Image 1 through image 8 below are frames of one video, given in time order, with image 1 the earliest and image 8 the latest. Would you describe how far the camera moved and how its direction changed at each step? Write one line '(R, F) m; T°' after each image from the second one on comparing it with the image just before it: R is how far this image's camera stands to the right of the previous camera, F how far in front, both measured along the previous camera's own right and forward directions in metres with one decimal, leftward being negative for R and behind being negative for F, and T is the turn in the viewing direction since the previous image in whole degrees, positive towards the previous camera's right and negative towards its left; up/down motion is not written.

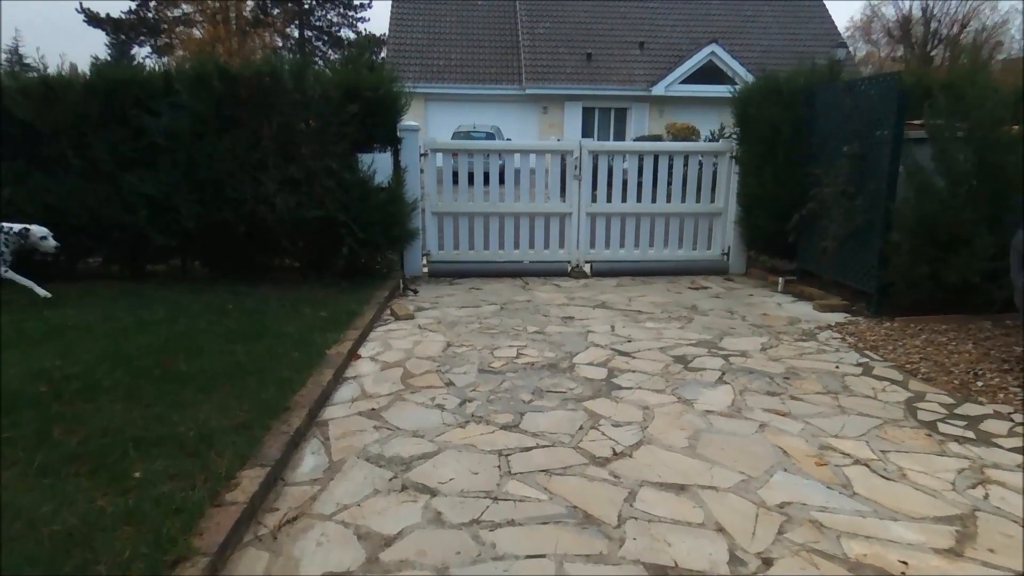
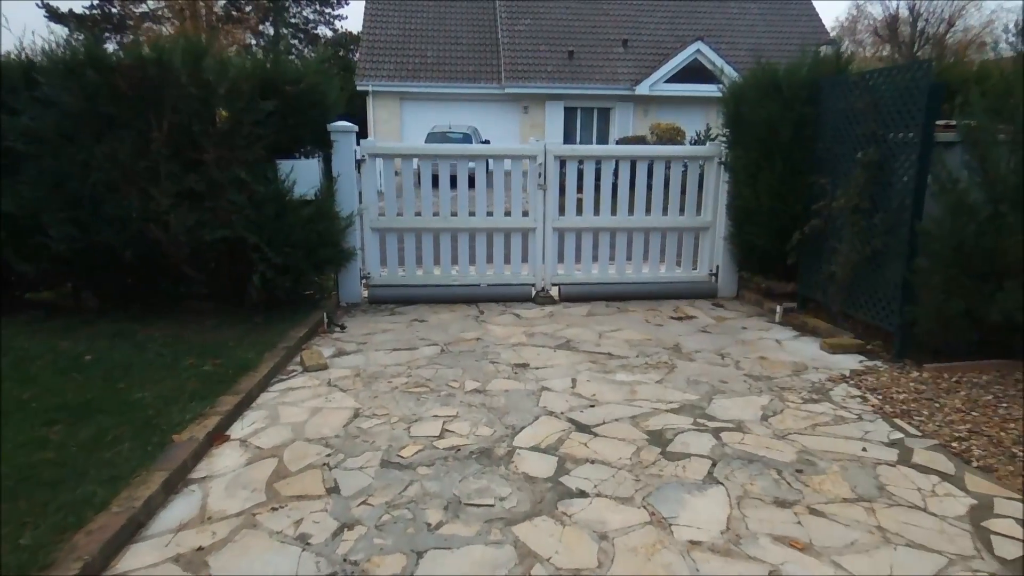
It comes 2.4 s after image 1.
(+0.4, +1.1) m; +1°
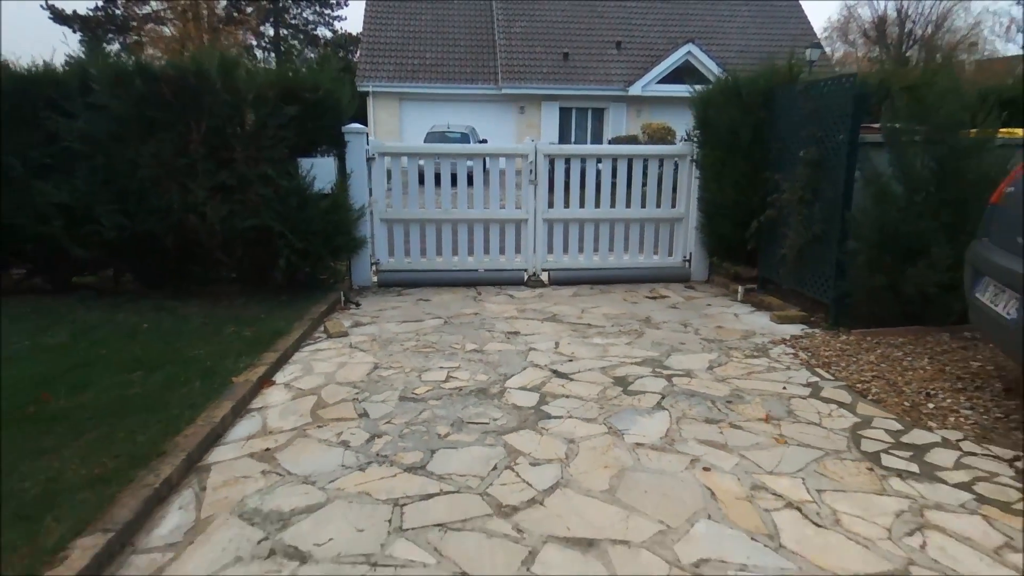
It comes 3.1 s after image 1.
(0.0, -0.8) m; 0°
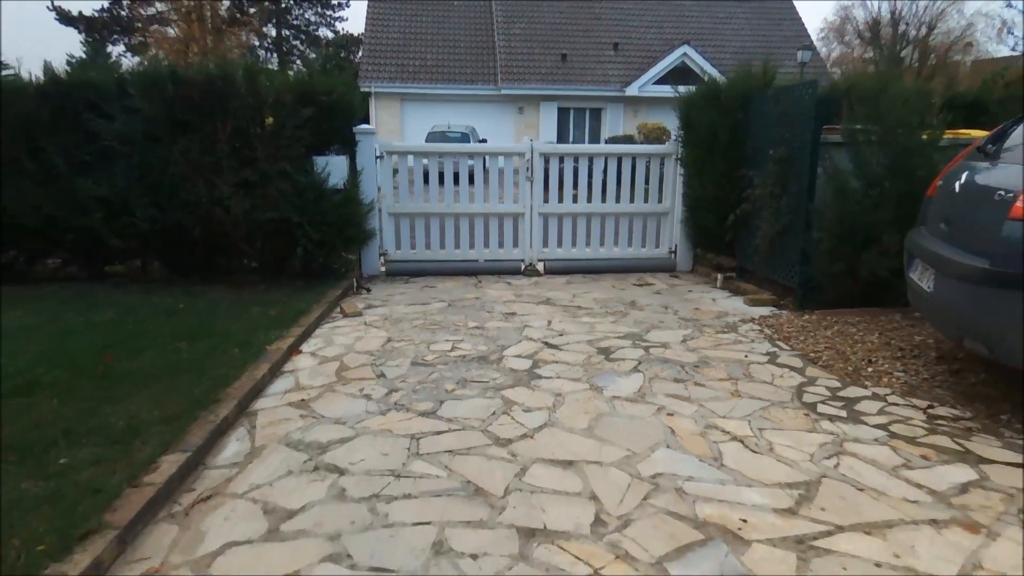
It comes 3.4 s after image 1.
(0.0, -0.6) m; 0°
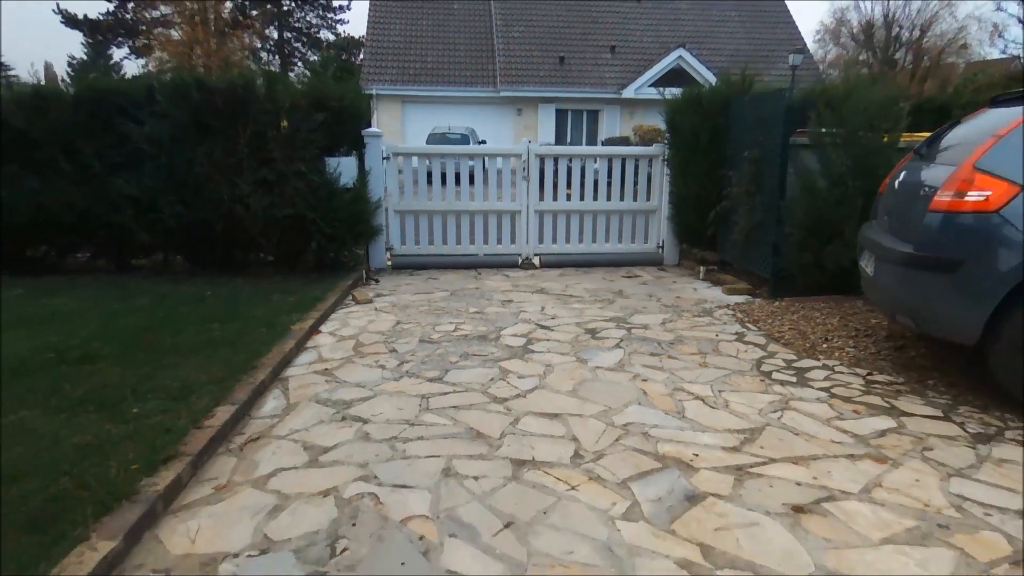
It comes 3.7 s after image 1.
(0.0, -0.6) m; 0°
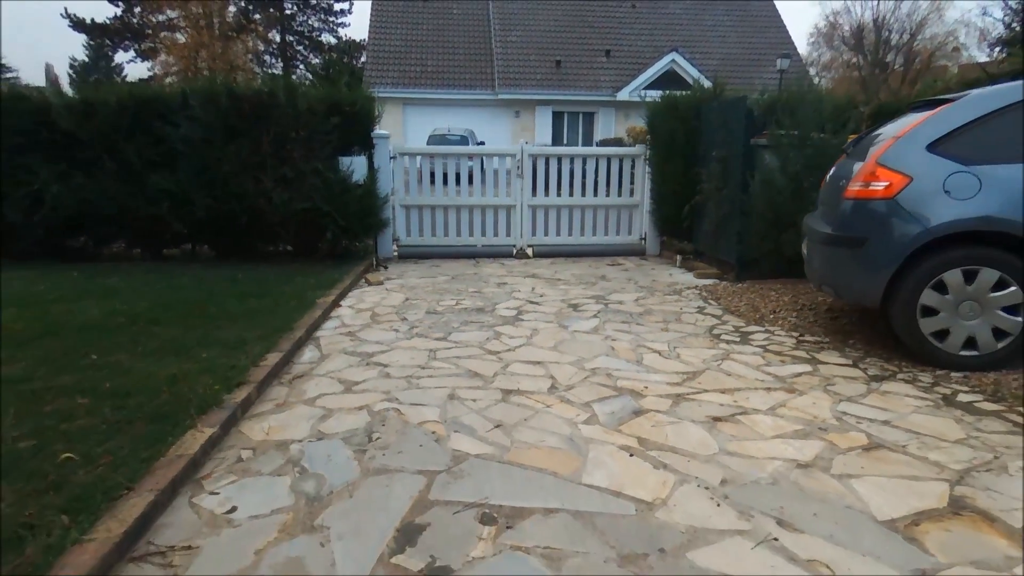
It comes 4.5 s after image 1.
(+0.1, -0.8) m; 0°
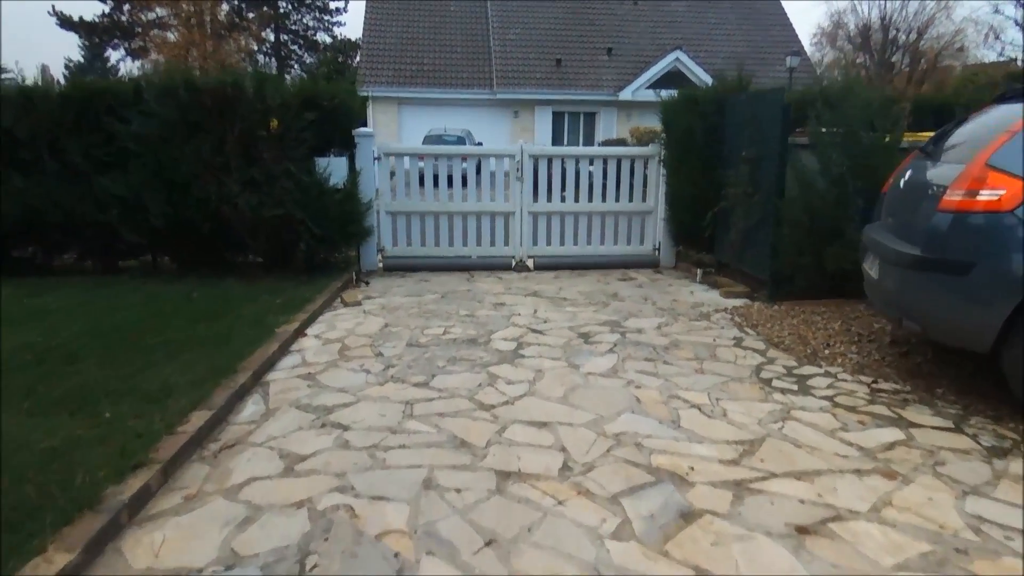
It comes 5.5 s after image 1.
(0.0, +1.0) m; 0°
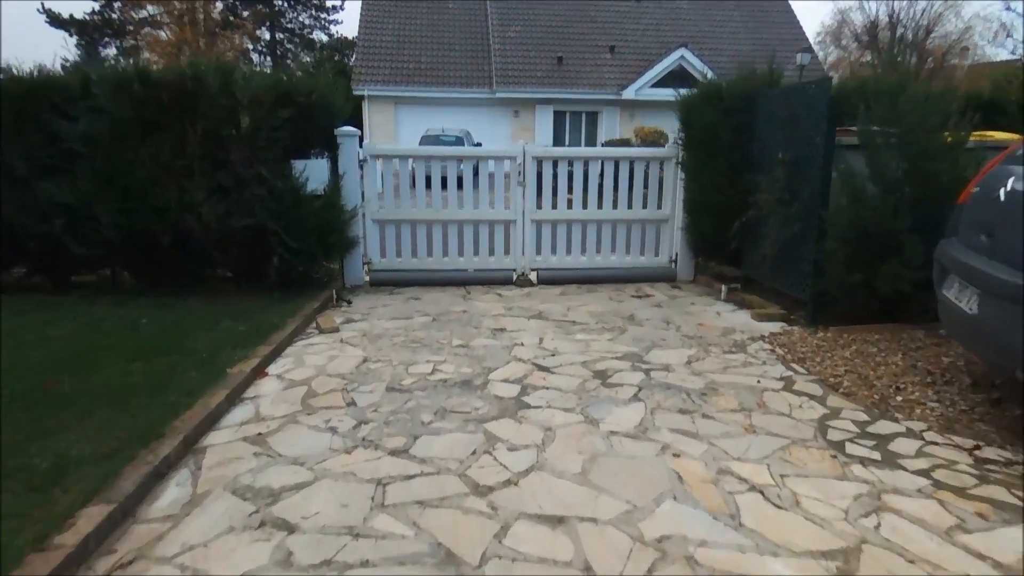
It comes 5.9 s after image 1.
(0.0, +0.8) m; 0°
